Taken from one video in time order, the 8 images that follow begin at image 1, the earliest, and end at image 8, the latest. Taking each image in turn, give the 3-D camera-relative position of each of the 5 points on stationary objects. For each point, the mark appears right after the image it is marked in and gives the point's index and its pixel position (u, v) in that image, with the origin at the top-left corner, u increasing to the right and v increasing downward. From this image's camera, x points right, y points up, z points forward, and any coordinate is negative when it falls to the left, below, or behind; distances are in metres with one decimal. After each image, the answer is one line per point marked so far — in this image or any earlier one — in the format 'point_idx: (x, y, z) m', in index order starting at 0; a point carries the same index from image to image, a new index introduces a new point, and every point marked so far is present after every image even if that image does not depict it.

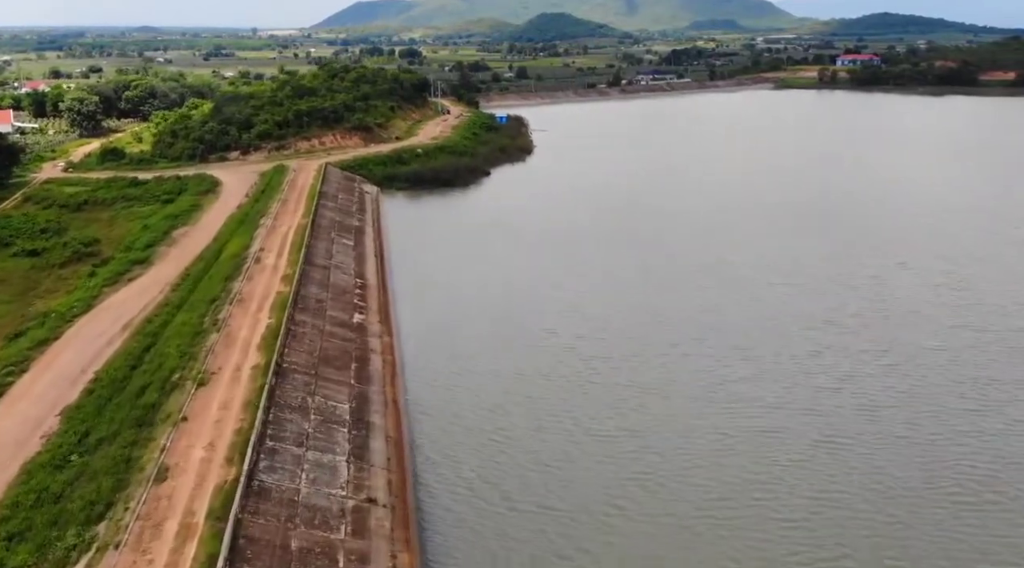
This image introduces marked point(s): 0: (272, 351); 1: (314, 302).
0: (-3.8, -1.1, +15.3) m
1: (-3.8, -0.4, +18.7) m
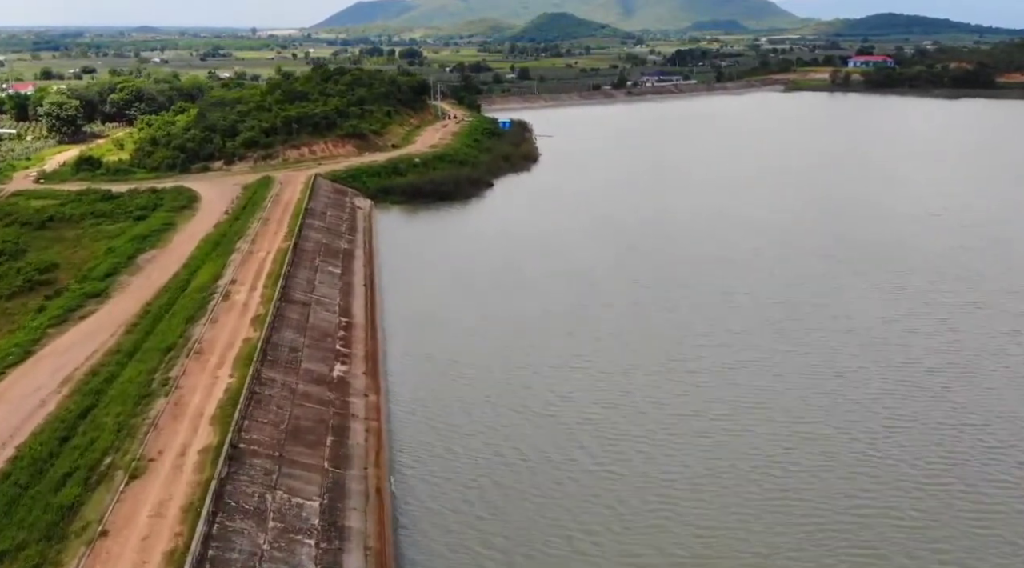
0: (-3.7, -1.8, +12.5) m
1: (-3.7, -1.1, +15.8) m
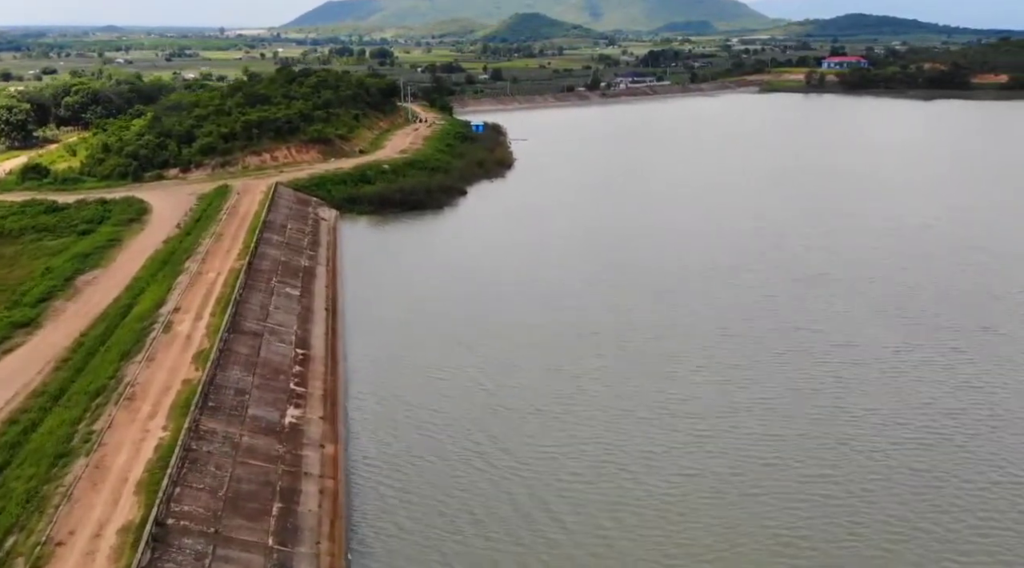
0: (-4.0, -2.3, +10.7) m
1: (-4.1, -1.6, +14.0) m
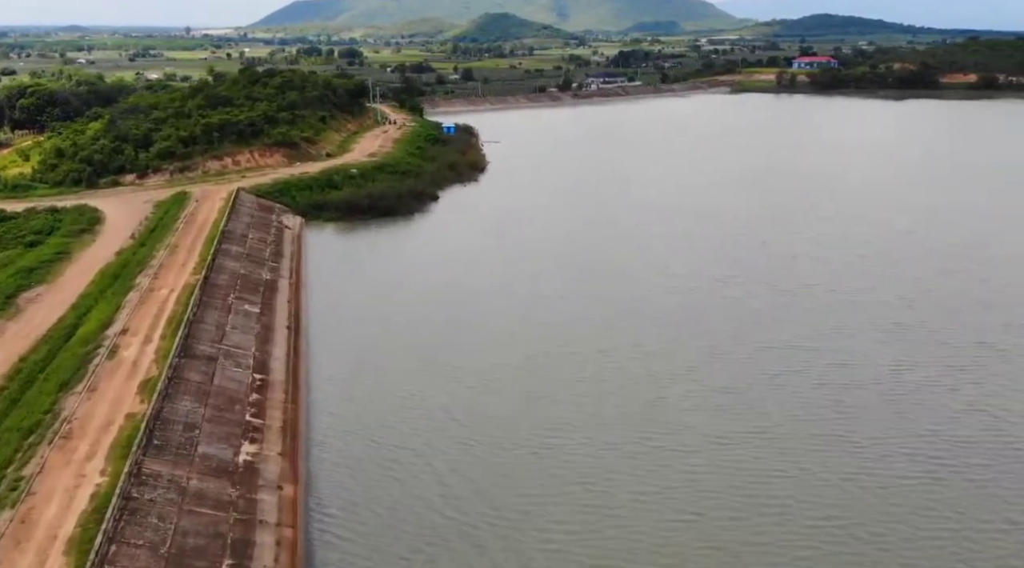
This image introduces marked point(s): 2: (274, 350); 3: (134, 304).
0: (-4.2, -2.7, +9.4) m
1: (-4.4, -1.9, +12.8) m
2: (-4.2, -1.2, +17.0) m
3: (-7.2, -0.4, +18.3) m
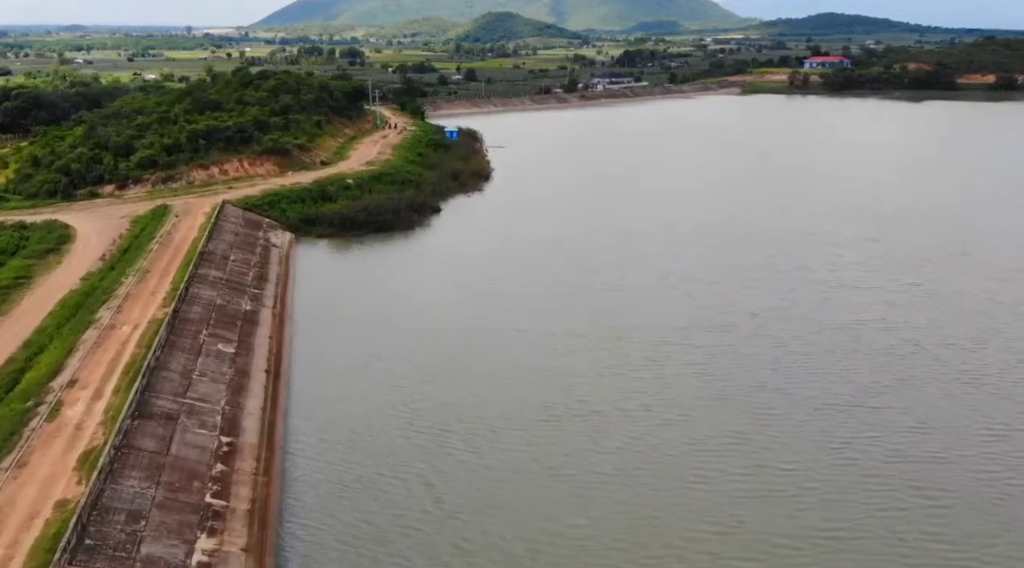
0: (-4.0, -3.3, +7.1) m
1: (-4.2, -2.6, +10.4) m
2: (-4.0, -1.8, +14.7) m
3: (-7.0, -1.0, +16.0) m
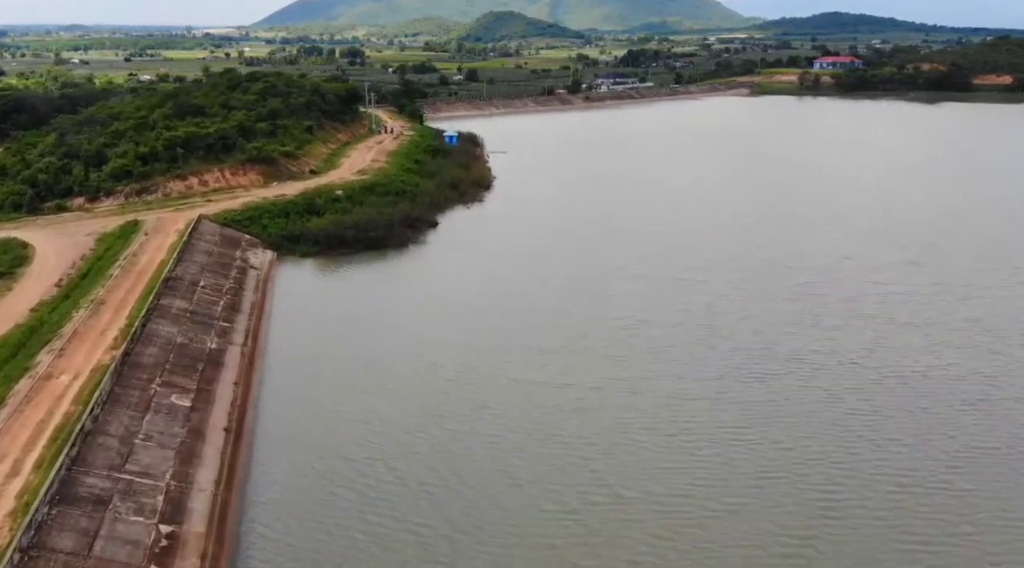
0: (-4.0, -3.9, +4.7) m
1: (-4.2, -3.2, +8.1) m
2: (-4.0, -2.4, +12.3) m
3: (-7.0, -1.6, +13.6) m
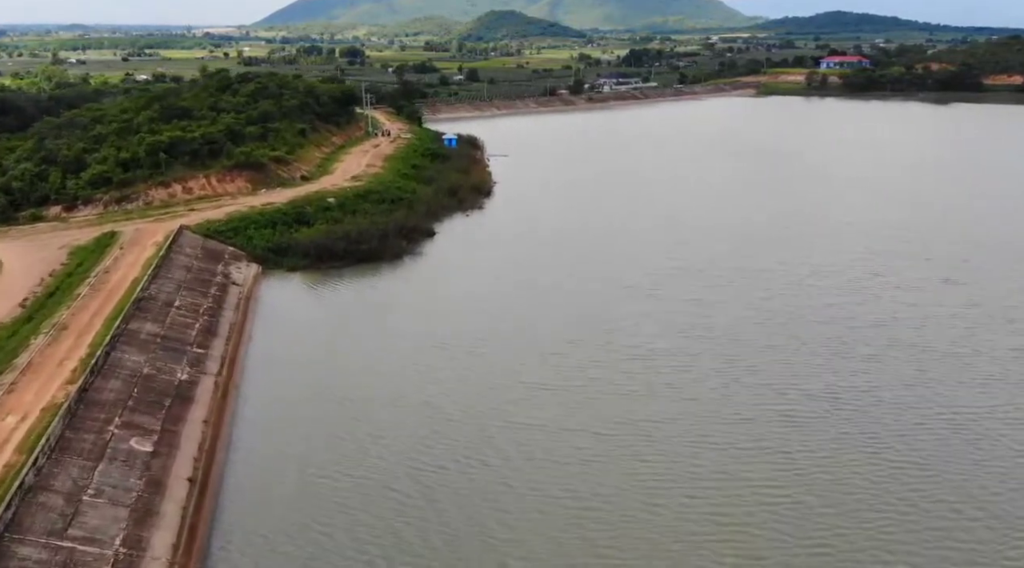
0: (-4.0, -4.3, +3.2) m
1: (-4.2, -3.6, +6.5) m
2: (-4.0, -2.8, +10.8) m
3: (-6.9, -2.0, +12.1) m
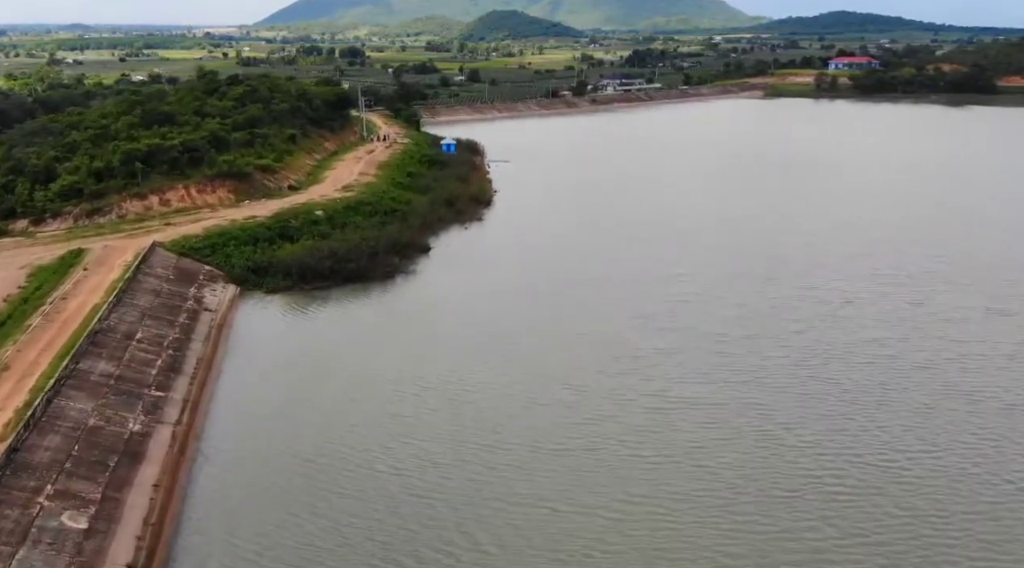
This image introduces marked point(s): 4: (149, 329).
0: (-4.0, -4.8, +1.3) m
1: (-4.2, -4.1, +4.6) m
2: (-4.0, -3.3, +8.9) m
3: (-6.9, -2.5, +10.2) m
4: (-6.5, -0.8, +17.2) m
